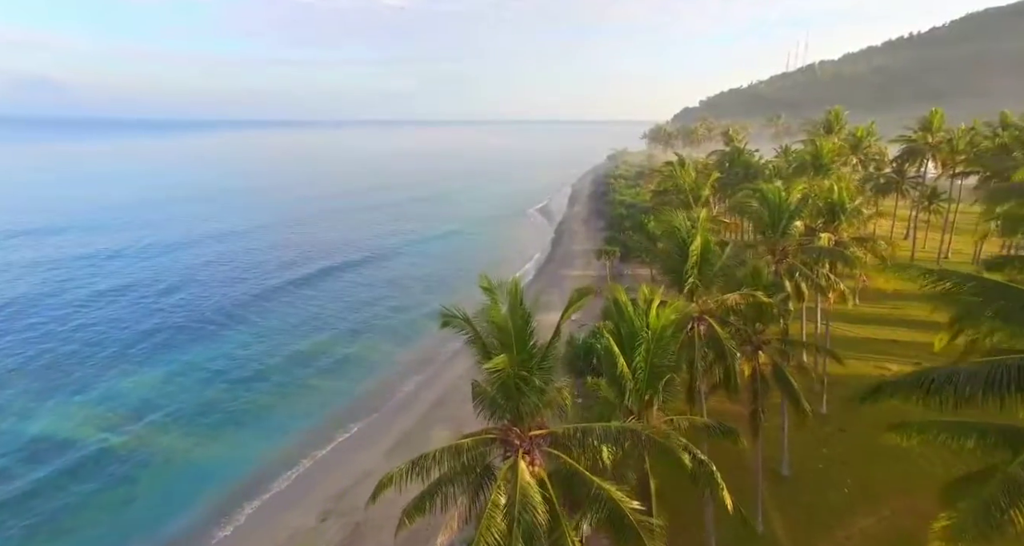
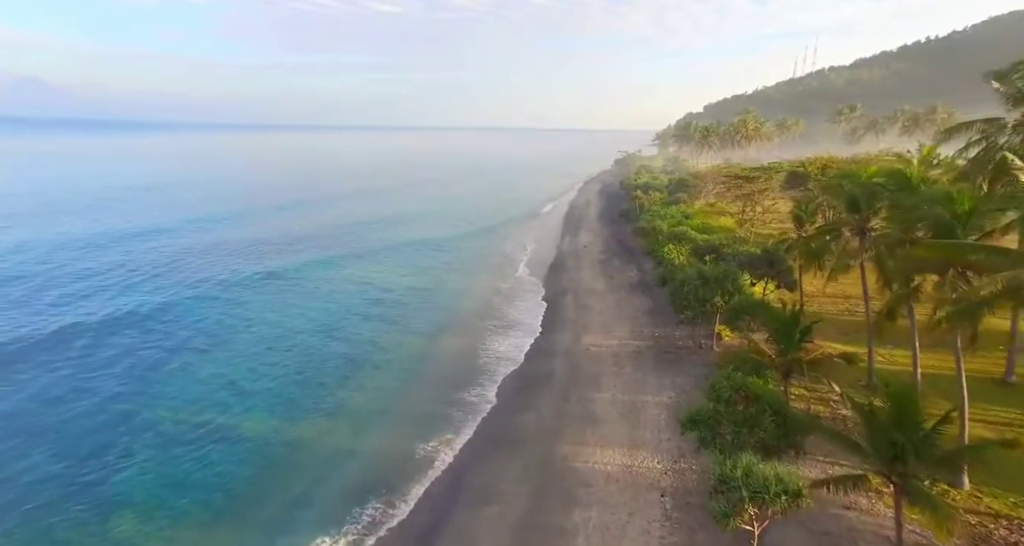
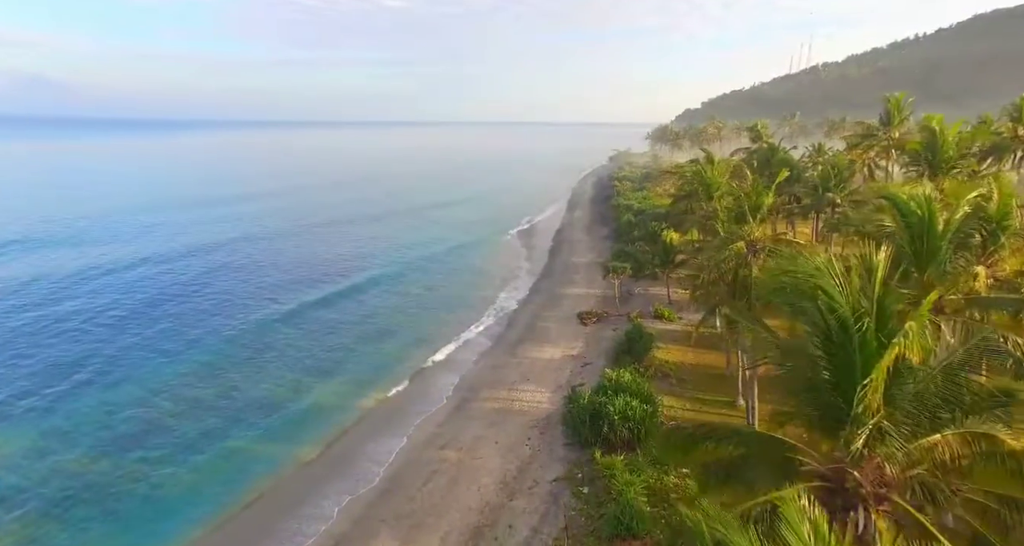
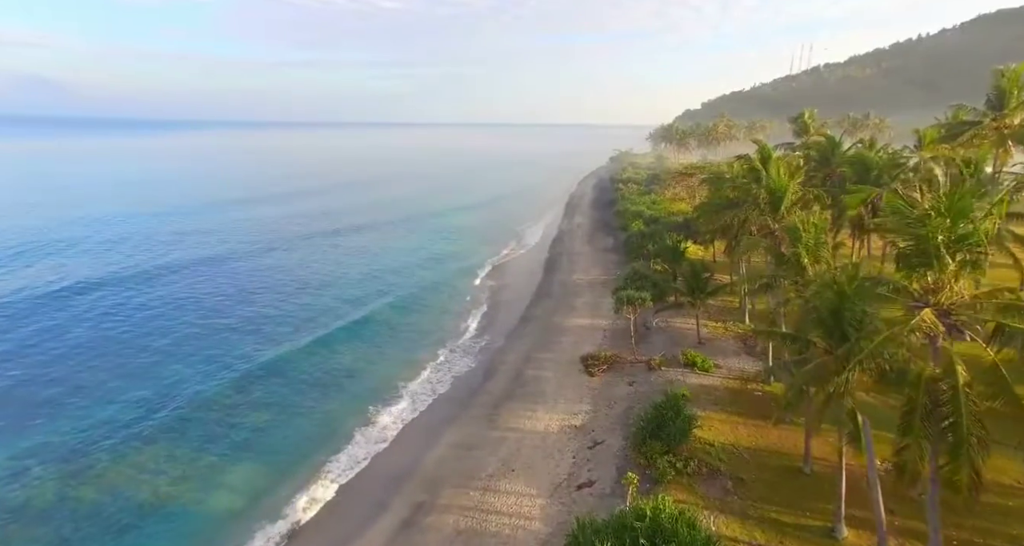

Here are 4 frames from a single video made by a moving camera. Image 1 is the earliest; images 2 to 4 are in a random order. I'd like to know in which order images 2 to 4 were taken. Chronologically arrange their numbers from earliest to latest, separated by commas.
3, 4, 2
